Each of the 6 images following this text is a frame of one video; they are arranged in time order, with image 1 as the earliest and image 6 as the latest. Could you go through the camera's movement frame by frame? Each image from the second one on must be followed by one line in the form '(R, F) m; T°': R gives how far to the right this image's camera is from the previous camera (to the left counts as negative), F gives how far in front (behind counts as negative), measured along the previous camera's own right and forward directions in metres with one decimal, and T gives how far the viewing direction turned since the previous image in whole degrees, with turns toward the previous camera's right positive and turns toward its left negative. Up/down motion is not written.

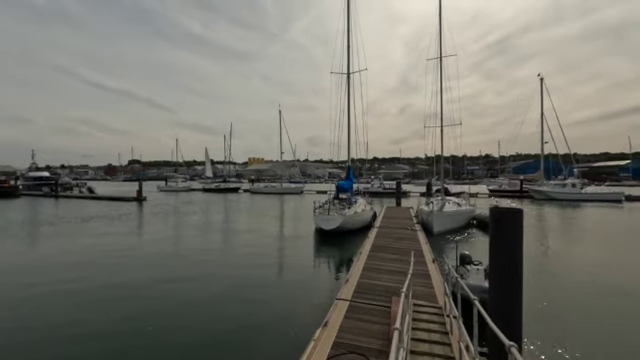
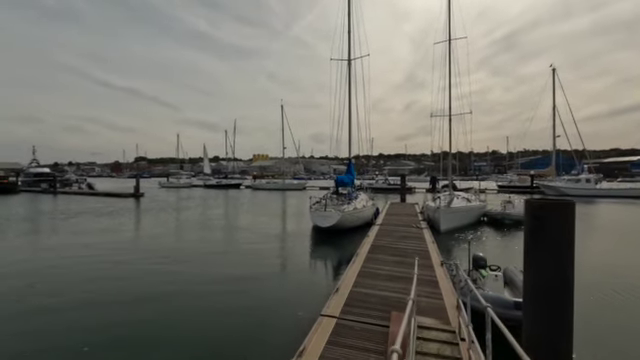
(+0.4, +1.3) m; -1°
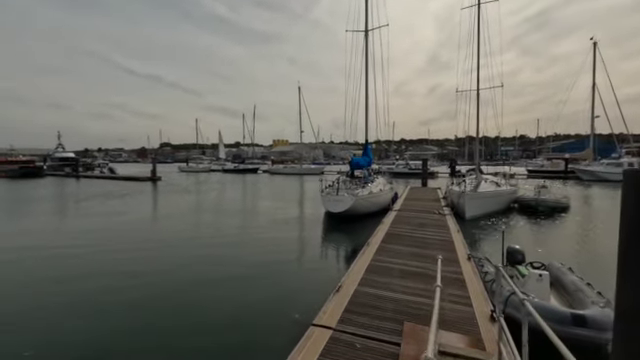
(+0.3, +1.2) m; -3°
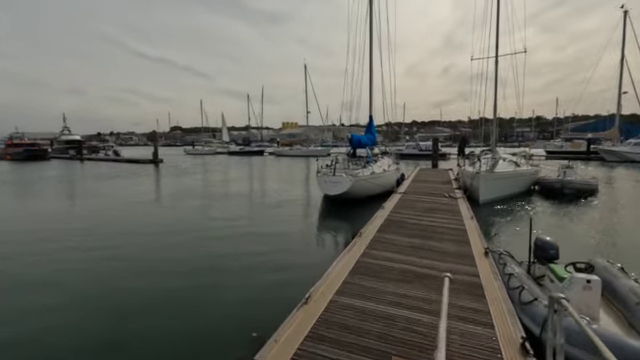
(+0.5, +1.4) m; -2°
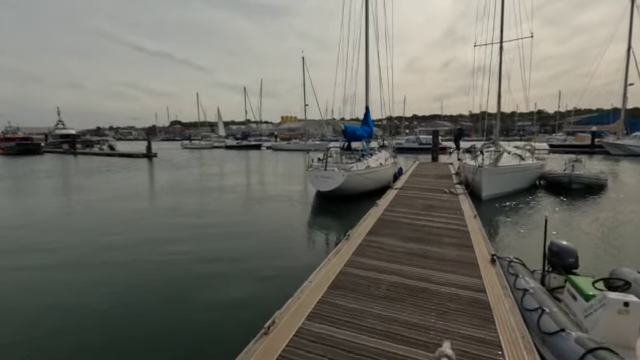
(+0.3, +0.8) m; 0°
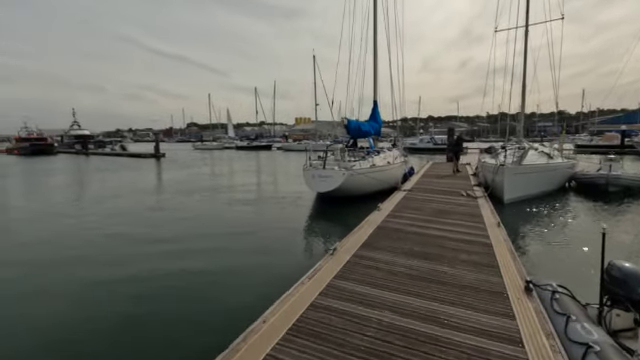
(+0.4, +1.2) m; -2°
